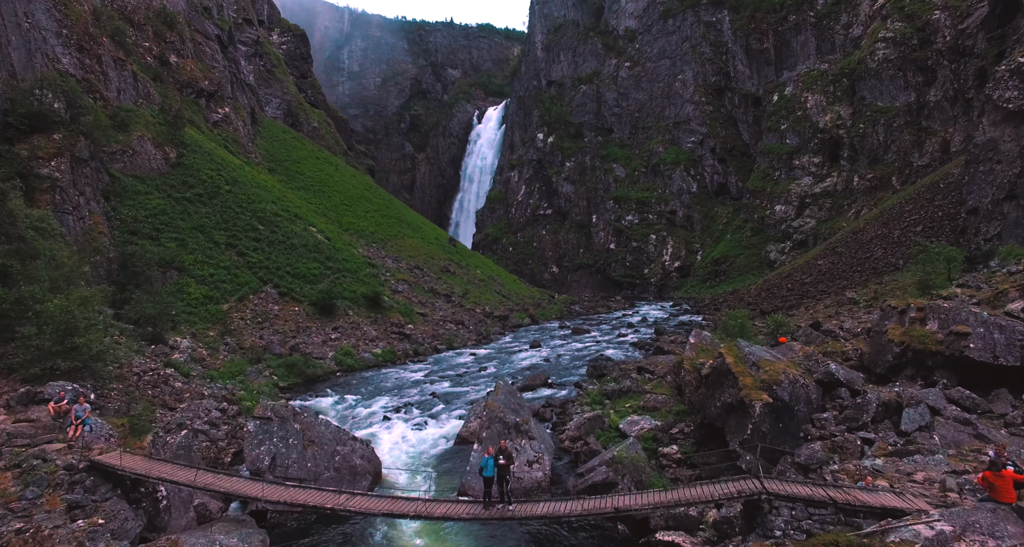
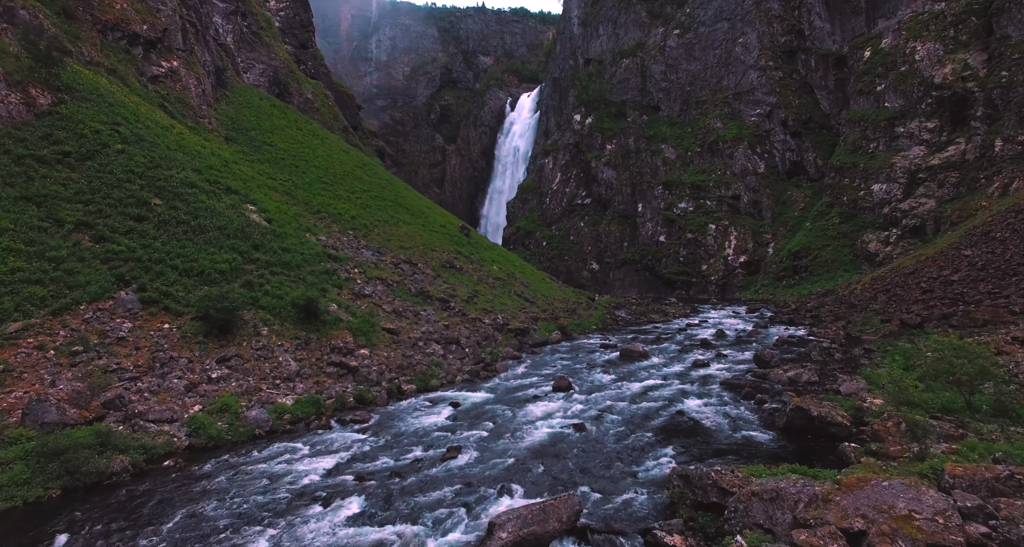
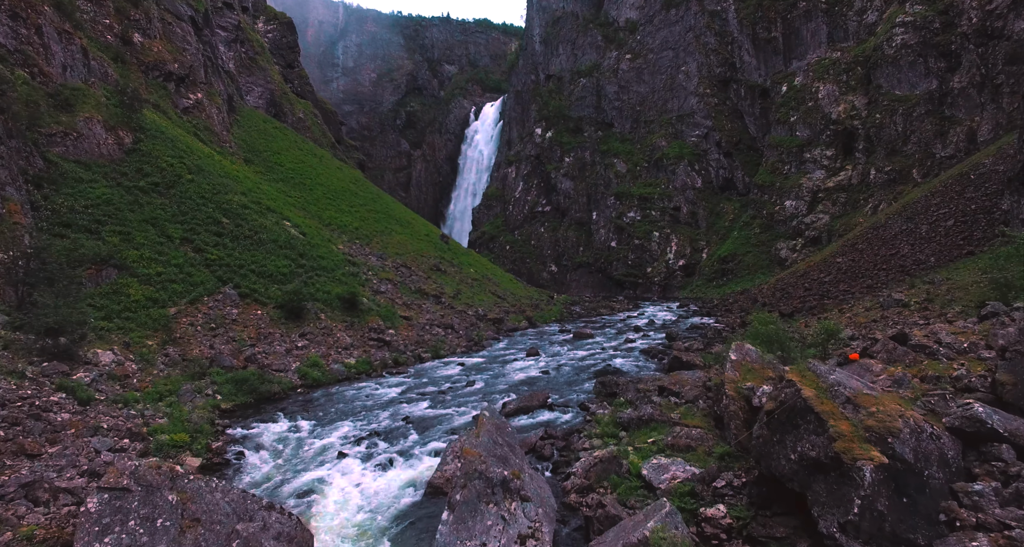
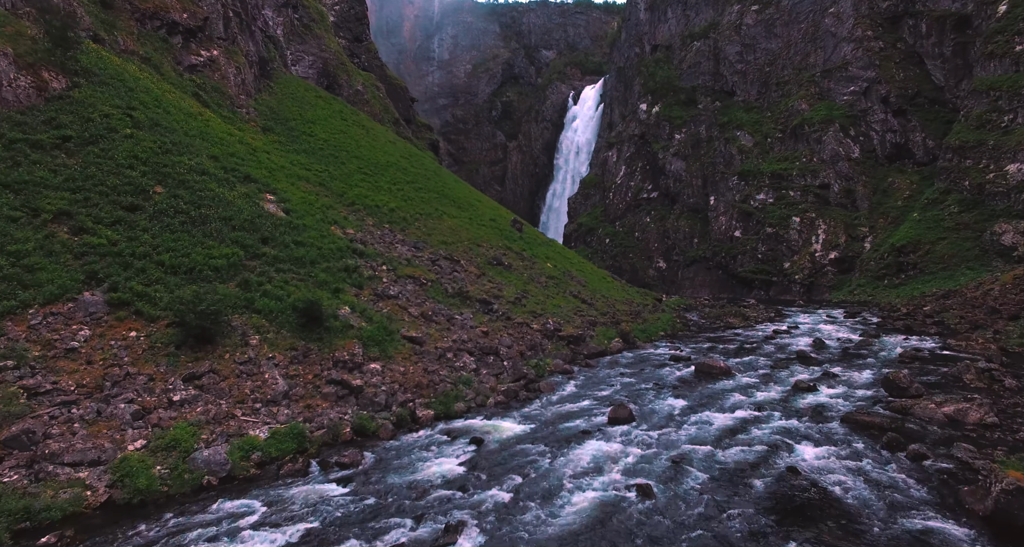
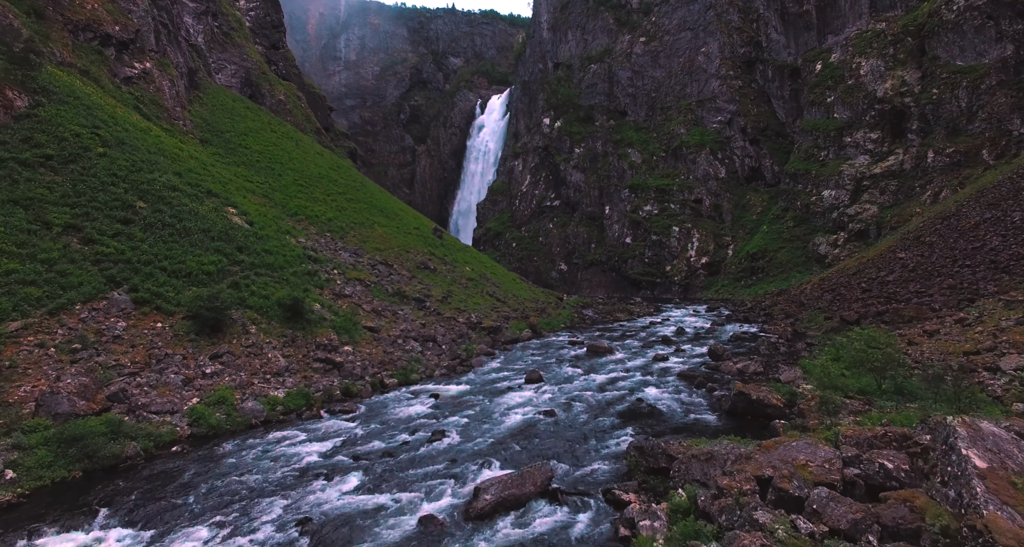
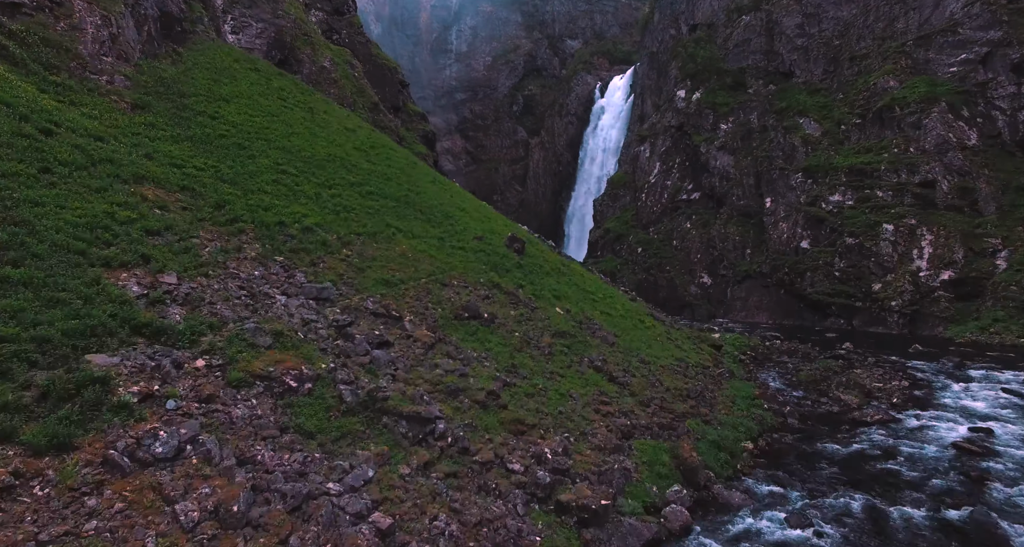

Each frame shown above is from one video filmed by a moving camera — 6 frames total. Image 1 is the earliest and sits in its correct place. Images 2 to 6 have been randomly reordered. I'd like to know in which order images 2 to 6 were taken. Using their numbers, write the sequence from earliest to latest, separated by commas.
3, 5, 2, 4, 6
